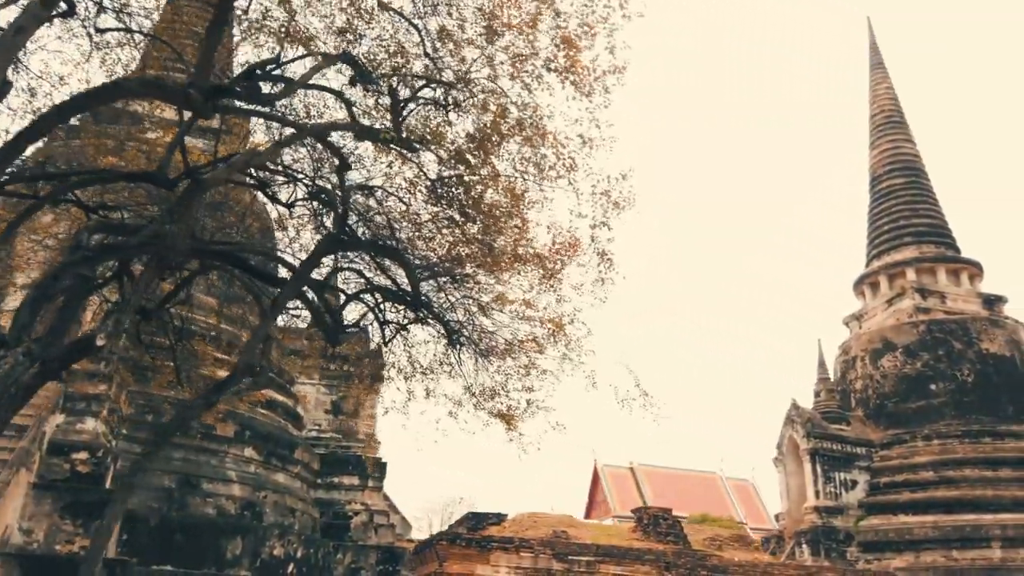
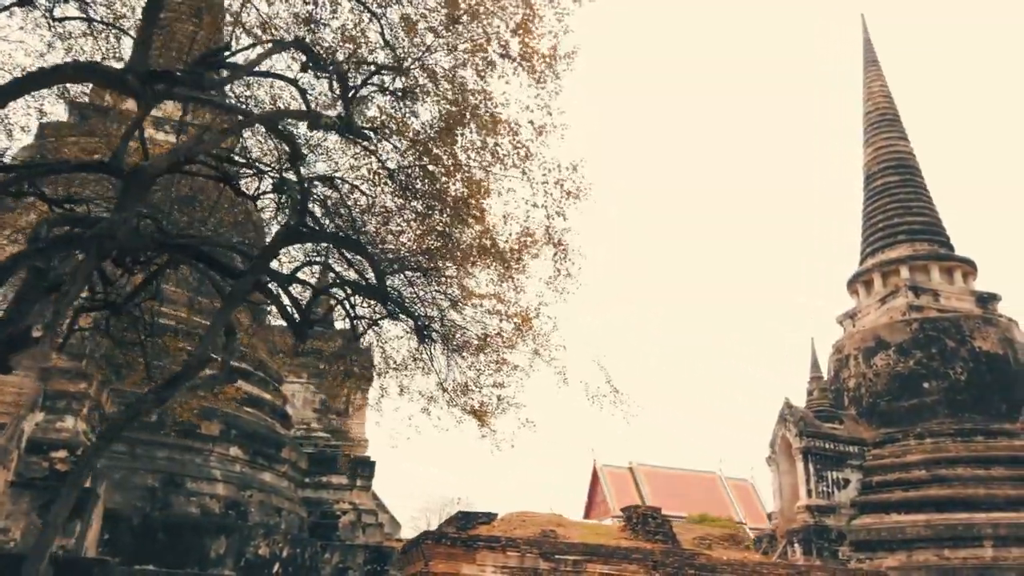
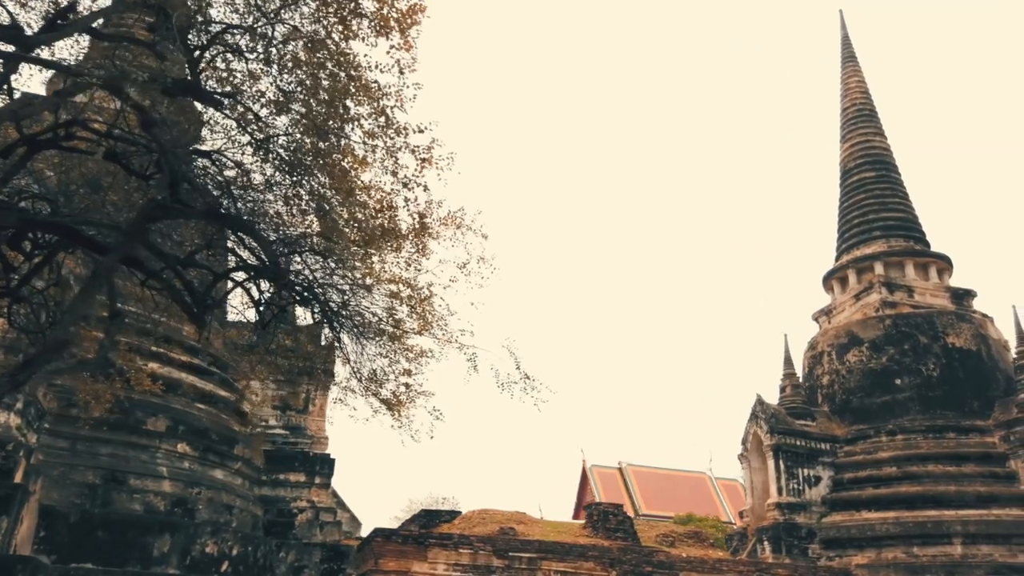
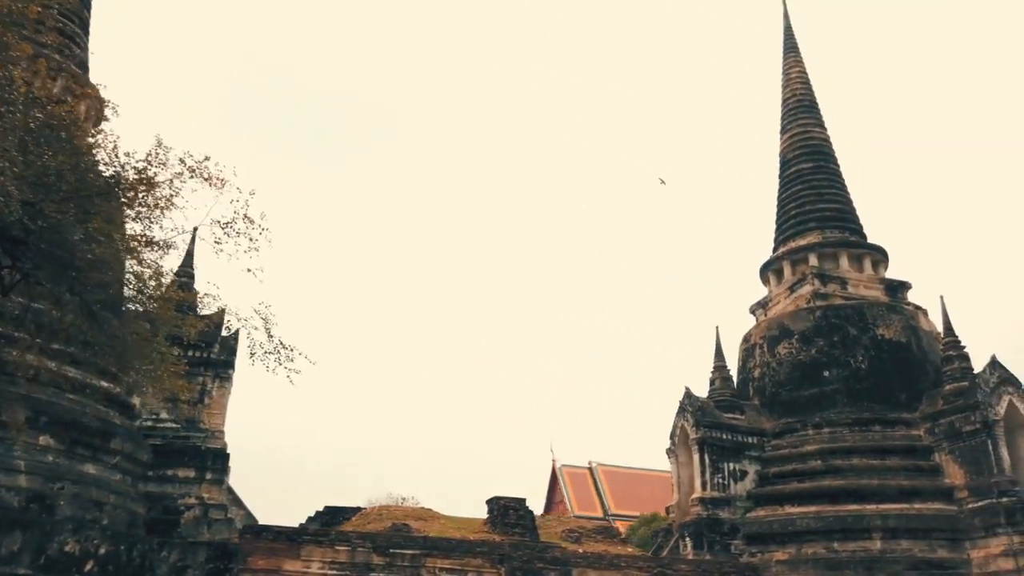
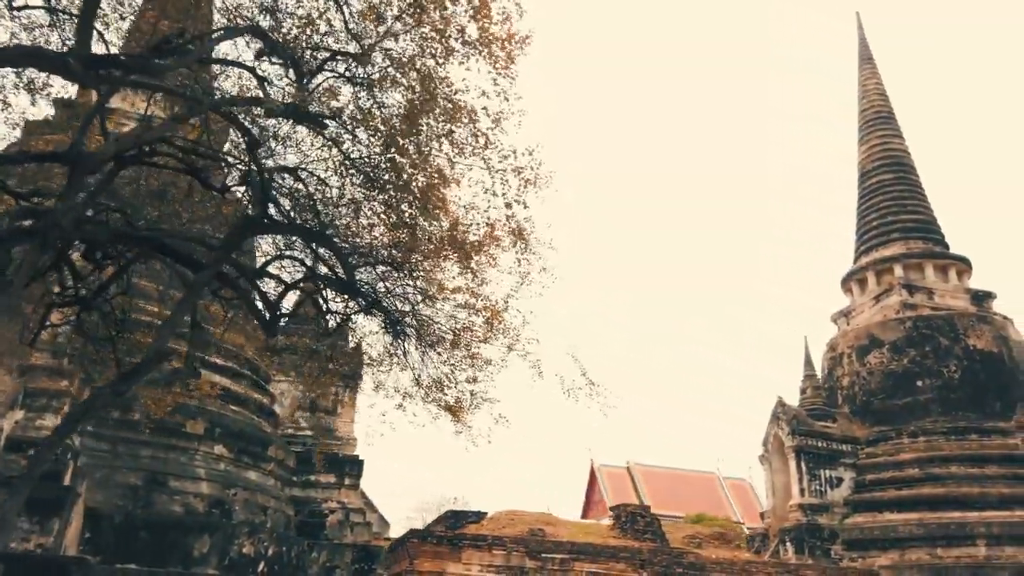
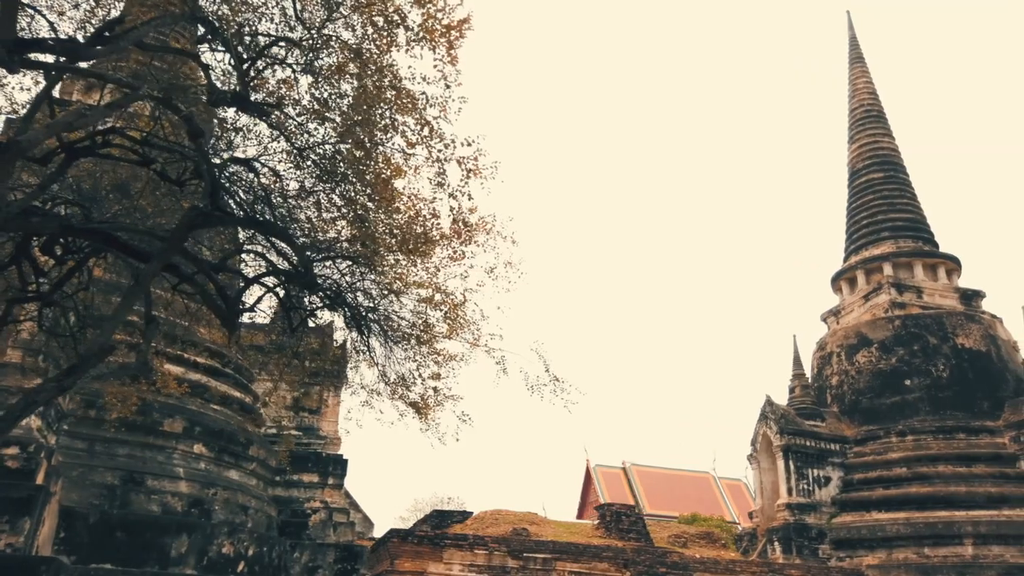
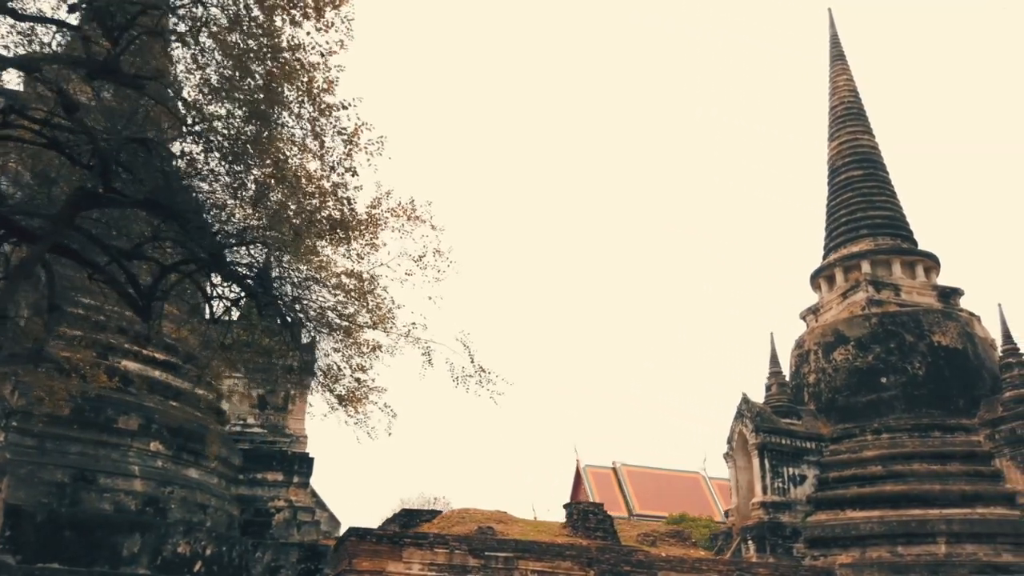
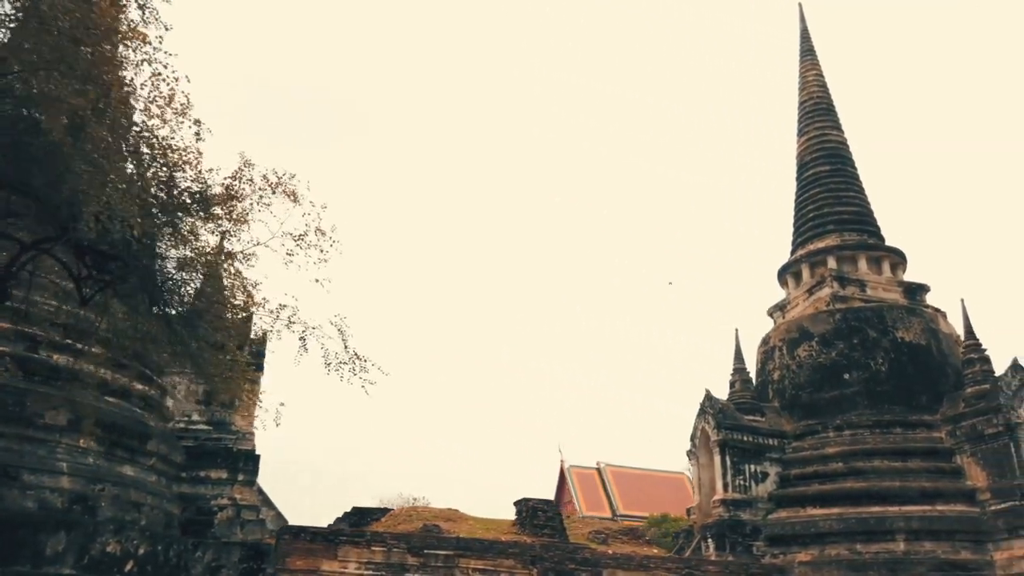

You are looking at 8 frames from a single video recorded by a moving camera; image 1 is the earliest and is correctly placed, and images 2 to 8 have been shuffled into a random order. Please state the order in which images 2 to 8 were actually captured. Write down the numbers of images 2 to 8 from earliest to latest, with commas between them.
2, 5, 6, 3, 7, 8, 4
